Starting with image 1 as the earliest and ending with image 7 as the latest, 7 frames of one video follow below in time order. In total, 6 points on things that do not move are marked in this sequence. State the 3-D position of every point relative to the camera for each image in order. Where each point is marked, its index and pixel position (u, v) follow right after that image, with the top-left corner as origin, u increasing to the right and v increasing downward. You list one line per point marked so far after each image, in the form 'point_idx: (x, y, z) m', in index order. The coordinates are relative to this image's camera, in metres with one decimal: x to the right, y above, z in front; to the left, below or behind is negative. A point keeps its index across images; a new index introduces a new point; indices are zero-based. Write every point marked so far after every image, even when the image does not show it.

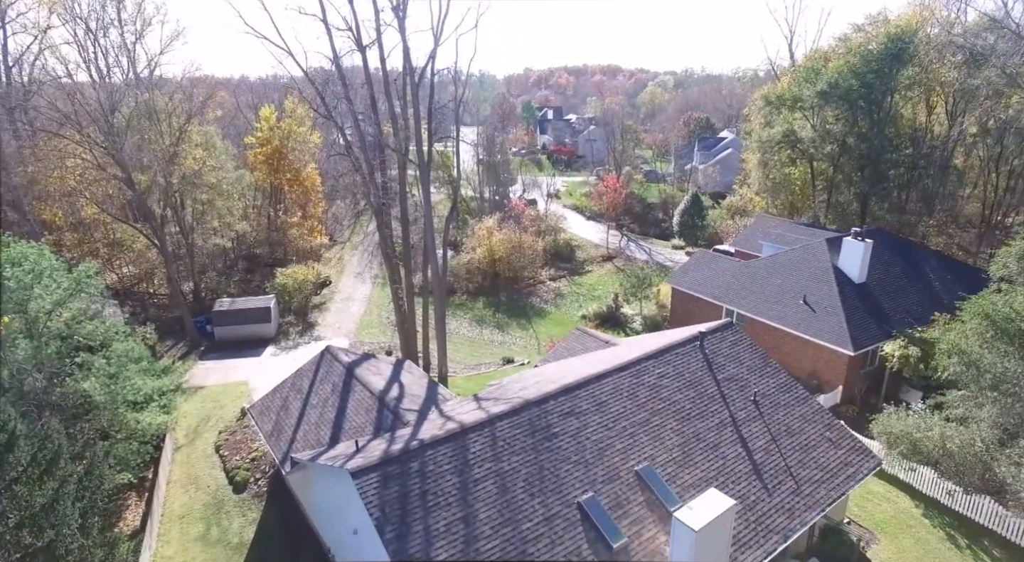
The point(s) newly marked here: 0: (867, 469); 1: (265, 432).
0: (+9.3, -4.9, +15.6) m
1: (-7.5, -4.5, +18.0) m
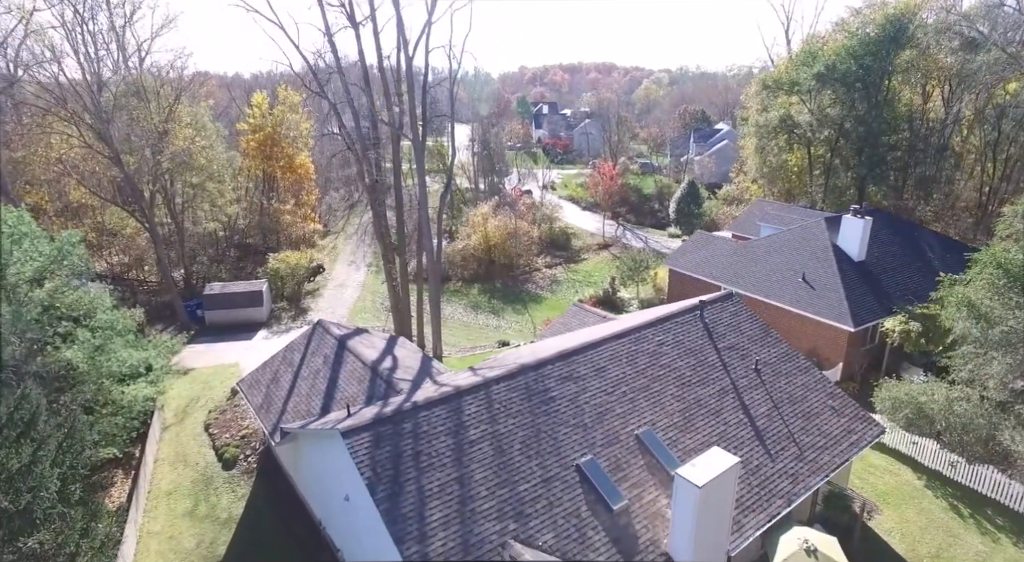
0: (+9.2, -4.0, +15.3) m
1: (-7.6, -3.6, +17.6) m
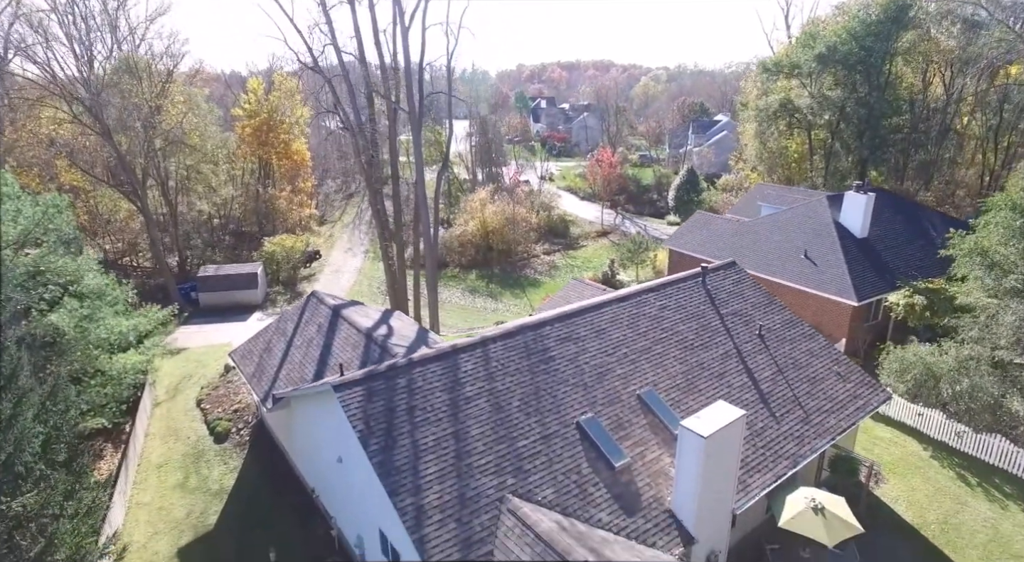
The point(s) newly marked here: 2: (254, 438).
0: (+9.2, -3.0, +15.0) m
1: (-7.6, -2.7, +17.2) m
2: (-8.0, -4.9, +18.4) m
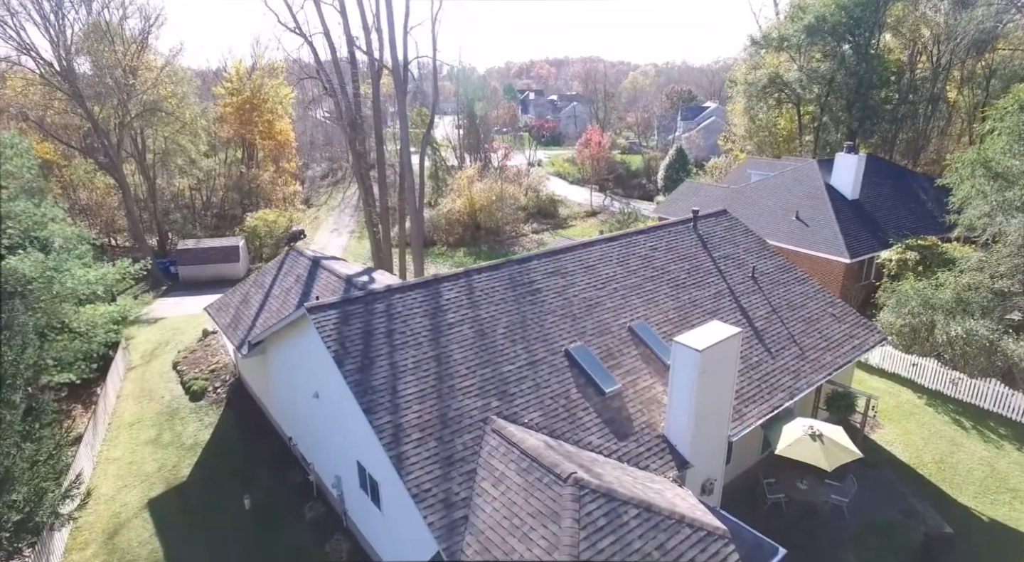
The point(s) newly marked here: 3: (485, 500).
0: (+8.8, -1.5, +14.6) m
1: (-8.0, -1.2, +16.5) m
2: (-8.4, -3.4, +17.7) m
3: (-0.4, -3.1, +8.3) m
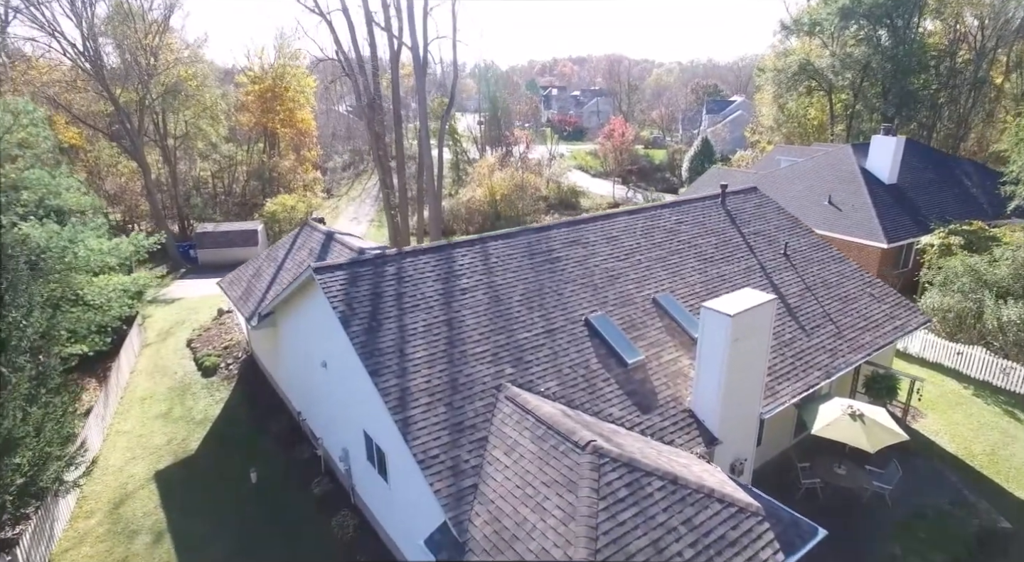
0: (+9.2, -1.0, +13.6) m
1: (-7.5, -0.5, +16.1) m
2: (-7.9, -2.7, +17.4) m
3: (-0.2, -2.4, +7.7) m
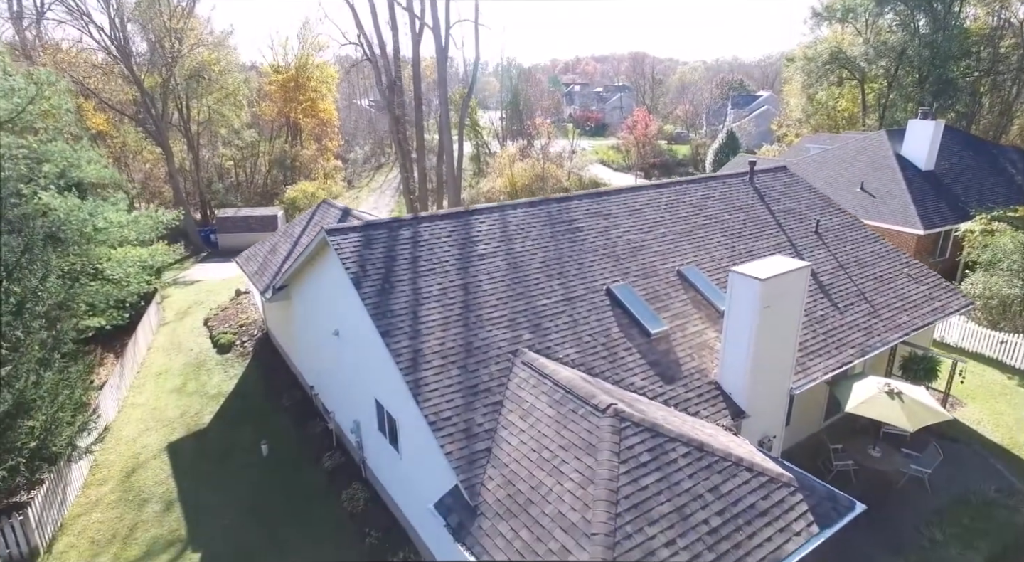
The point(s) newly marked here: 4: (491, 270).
0: (+9.6, -0.5, +12.9) m
1: (-7.0, +0.2, +16.0) m
2: (-7.4, -2.0, +17.2) m
3: (0.0, -1.9, +7.3) m
4: (-0.3, +0.2, +9.7) m
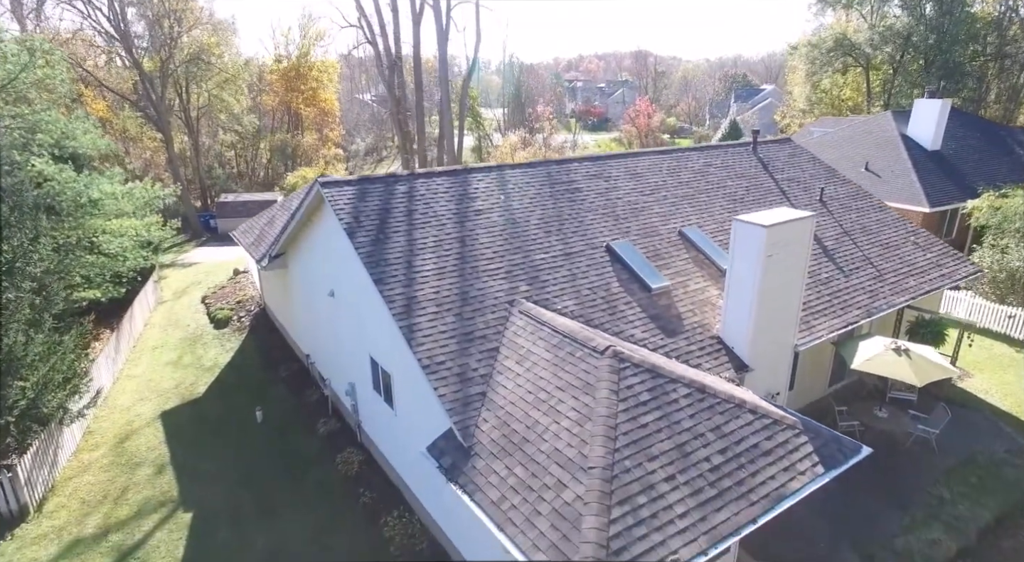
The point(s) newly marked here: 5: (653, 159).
0: (+9.6, +0.2, +12.7) m
1: (-7.0, +0.9, +15.8) m
2: (-7.4, -1.3, +17.1) m
3: (-0.1, -1.2, +7.1) m
4: (-0.4, +0.9, +9.5) m
5: (+3.1, +2.7, +12.9) m
